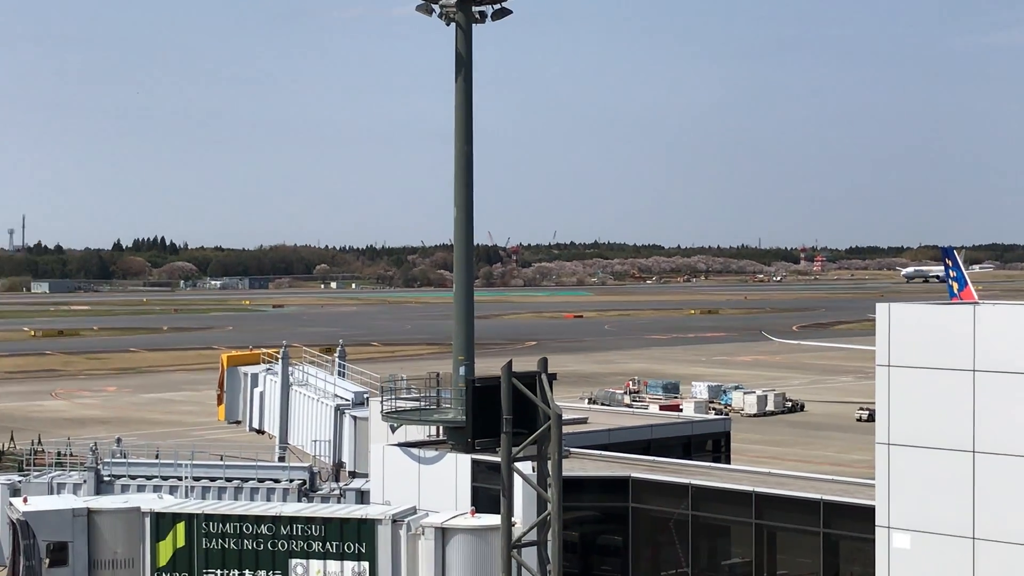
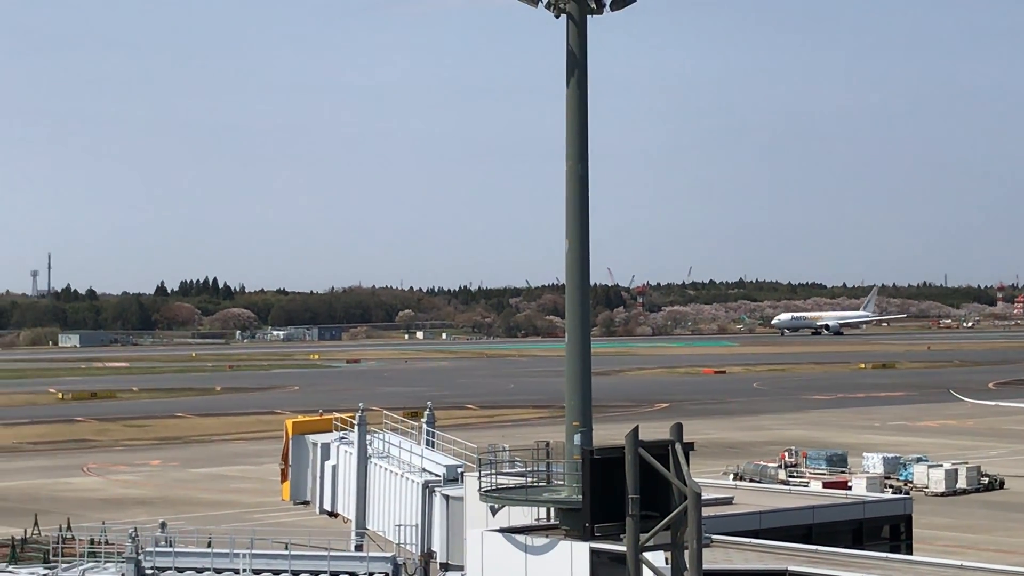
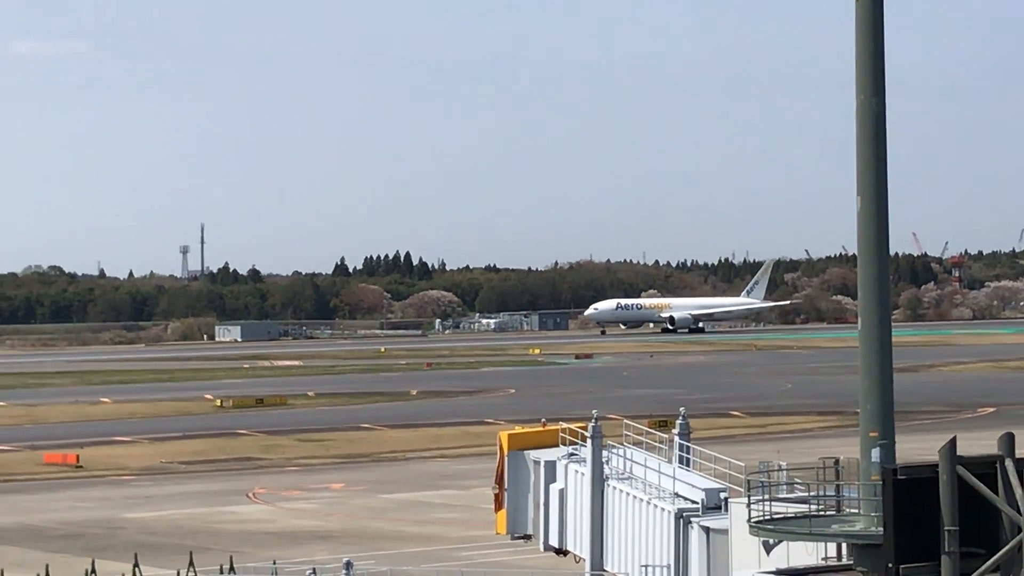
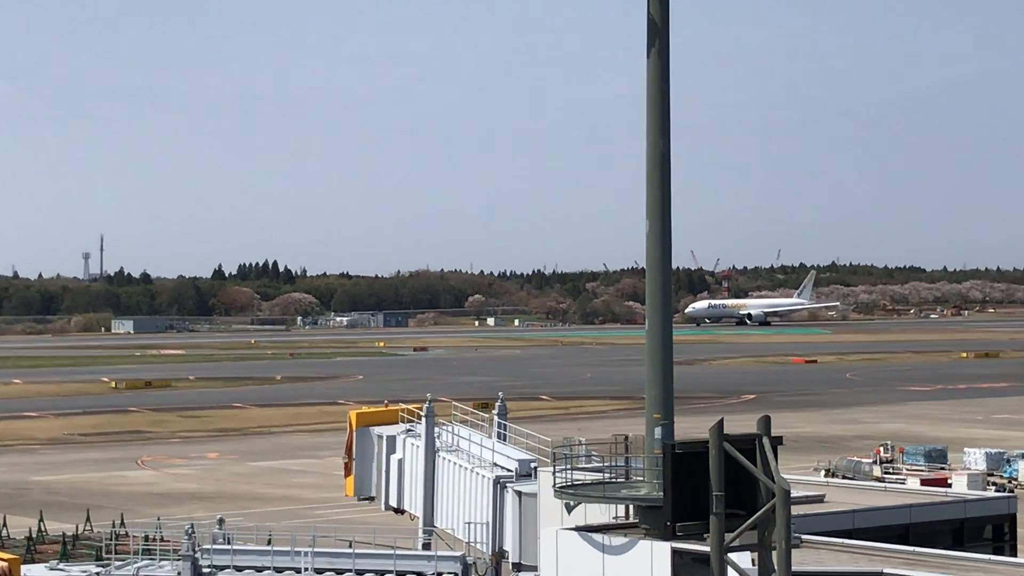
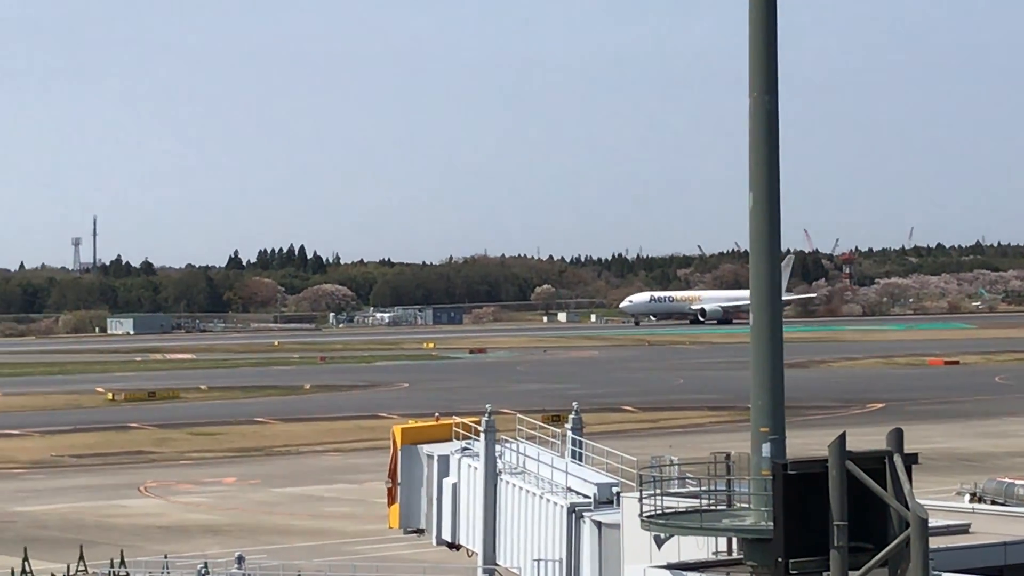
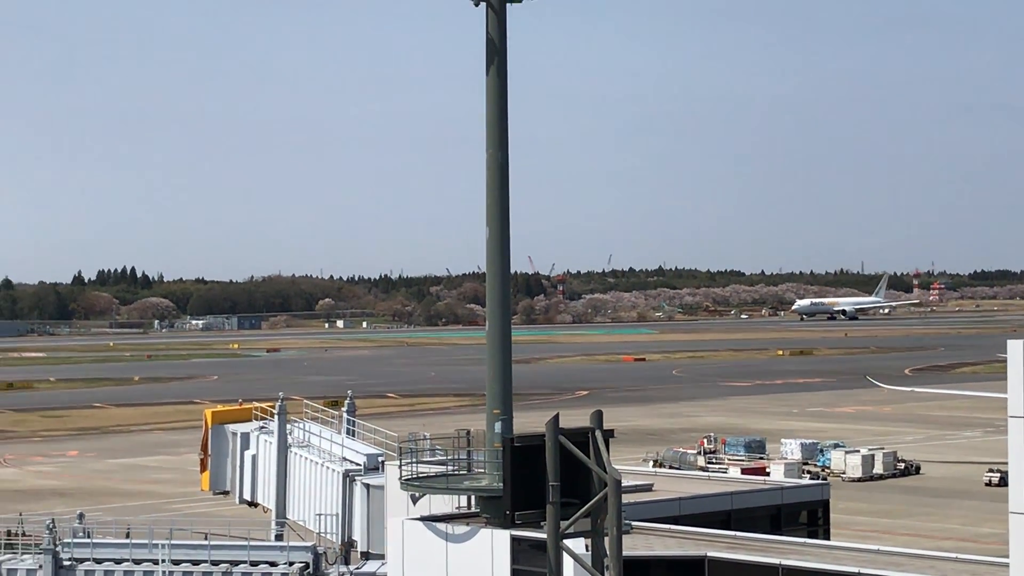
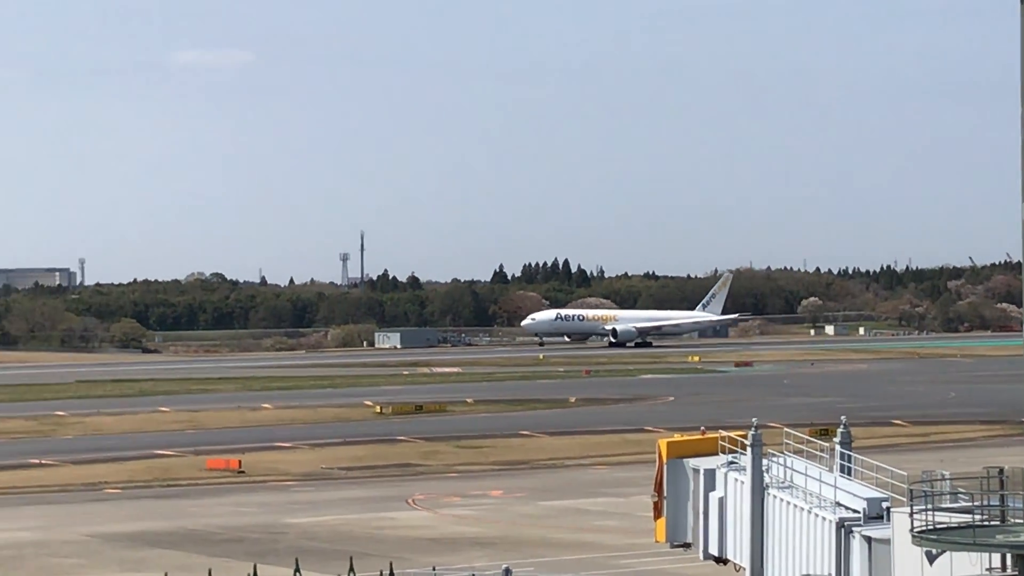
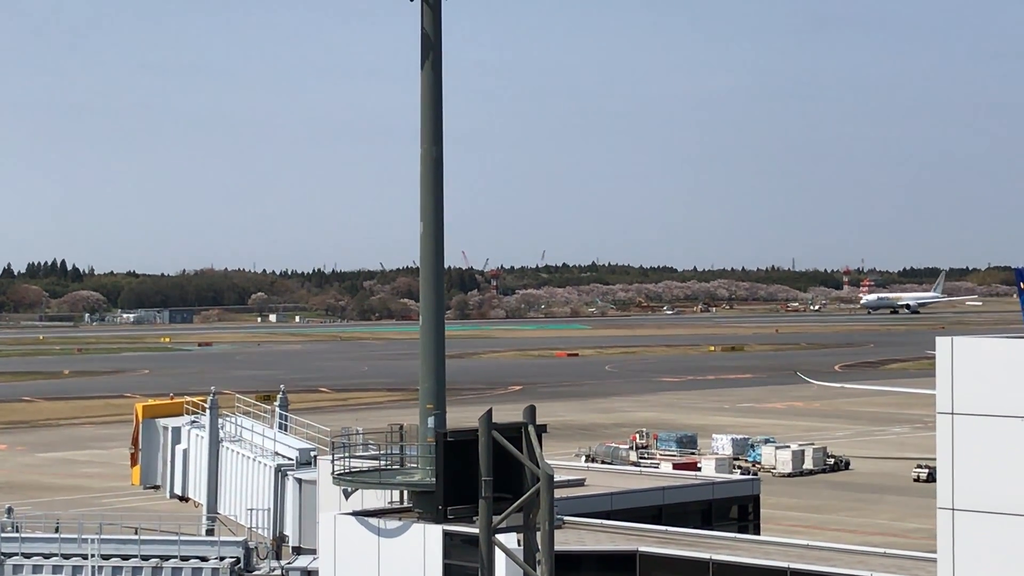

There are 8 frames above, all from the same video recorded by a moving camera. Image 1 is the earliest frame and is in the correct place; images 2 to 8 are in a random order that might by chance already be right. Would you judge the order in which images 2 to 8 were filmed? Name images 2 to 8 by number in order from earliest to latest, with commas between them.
8, 6, 2, 4, 5, 3, 7
